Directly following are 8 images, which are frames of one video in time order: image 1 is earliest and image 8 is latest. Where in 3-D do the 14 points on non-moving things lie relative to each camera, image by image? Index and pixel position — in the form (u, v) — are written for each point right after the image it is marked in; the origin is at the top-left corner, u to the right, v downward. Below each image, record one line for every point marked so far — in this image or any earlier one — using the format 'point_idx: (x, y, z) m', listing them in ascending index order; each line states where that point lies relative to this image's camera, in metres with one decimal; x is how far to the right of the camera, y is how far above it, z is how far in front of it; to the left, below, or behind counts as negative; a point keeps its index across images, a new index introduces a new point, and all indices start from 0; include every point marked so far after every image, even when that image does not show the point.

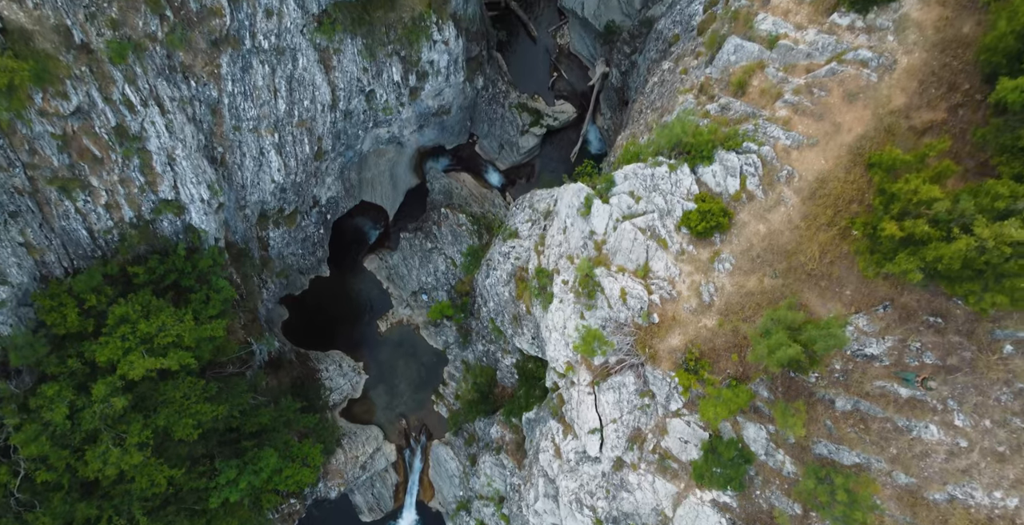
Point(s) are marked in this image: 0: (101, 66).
0: (-11.6, +5.7, +18.4) m
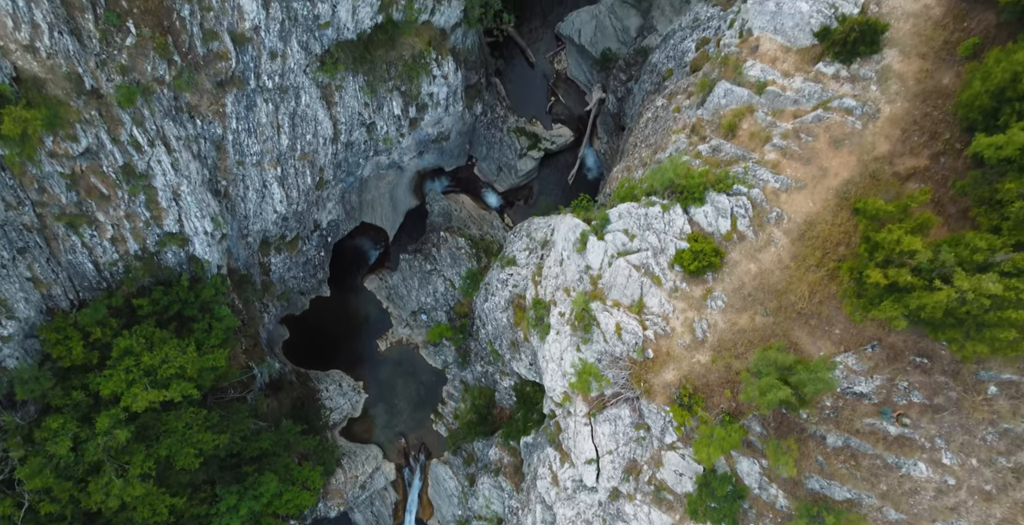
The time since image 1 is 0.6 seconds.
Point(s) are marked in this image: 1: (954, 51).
0: (-11.7, +4.5, +19.0) m
1: (+11.3, +5.1, +16.9) m
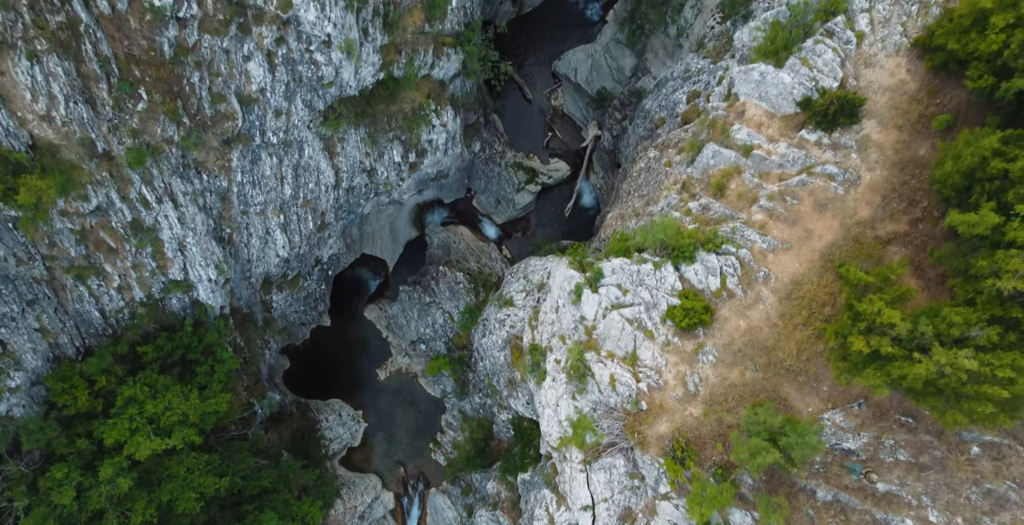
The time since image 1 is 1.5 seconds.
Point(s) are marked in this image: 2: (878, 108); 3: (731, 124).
0: (-11.8, +2.8, +19.7) m
1: (+11.2, +3.5, +17.7) m
2: (+10.1, +4.1, +18.1) m
3: (+6.6, +4.2, +19.7) m
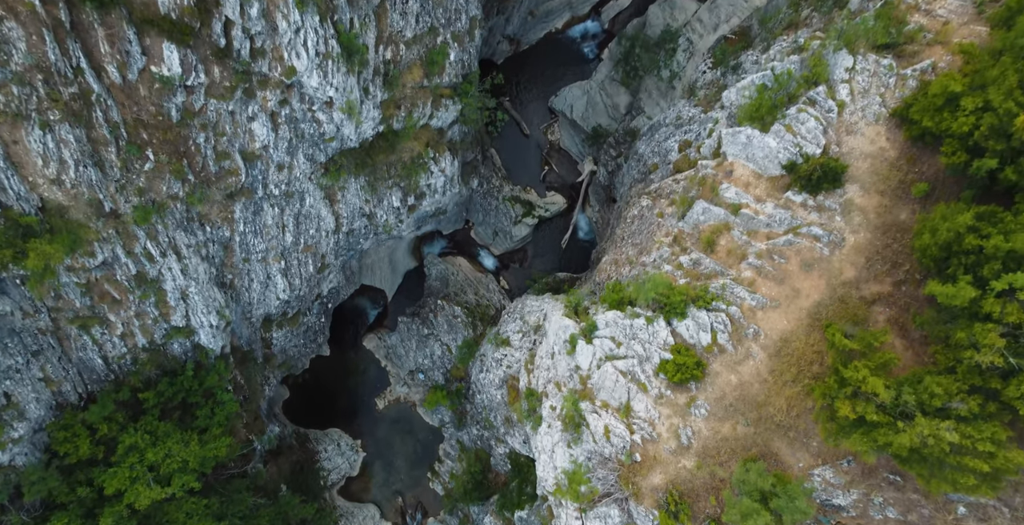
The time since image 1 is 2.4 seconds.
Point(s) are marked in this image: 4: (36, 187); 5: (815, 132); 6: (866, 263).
0: (-11.9, +1.1, +20.2) m
1: (+11.1, +1.9, +18.3) m
2: (+10.0, +2.5, +18.7) m
3: (+6.4, +2.5, +20.3) m
4: (-13.4, +2.1, +18.4) m
5: (+8.8, +3.6, +19.1) m
6: (+10.0, 0.0, +18.4) m
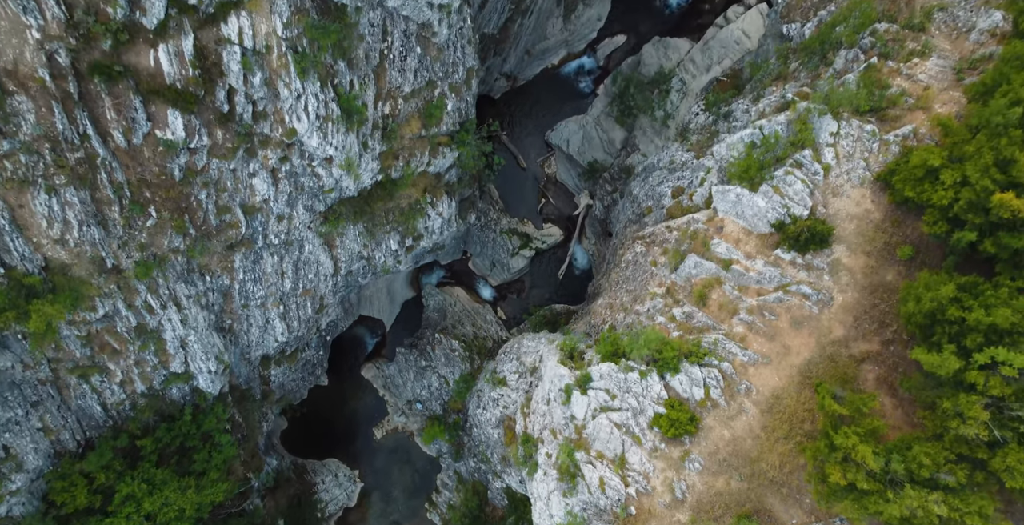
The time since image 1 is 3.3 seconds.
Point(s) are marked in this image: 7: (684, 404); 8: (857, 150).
0: (-12.1, -0.6, +20.6) m
1: (+10.9, +0.3, +18.7) m
2: (+9.8, +0.9, +19.1) m
3: (+6.3, +0.8, +20.7) m
4: (-13.5, +0.4, +18.7) m
5: (+8.7, +2.0, +19.5) m
6: (+9.8, -1.7, +18.8) m
7: (+5.2, -4.3, +19.7) m
8: (+10.2, +3.3, +19.3) m
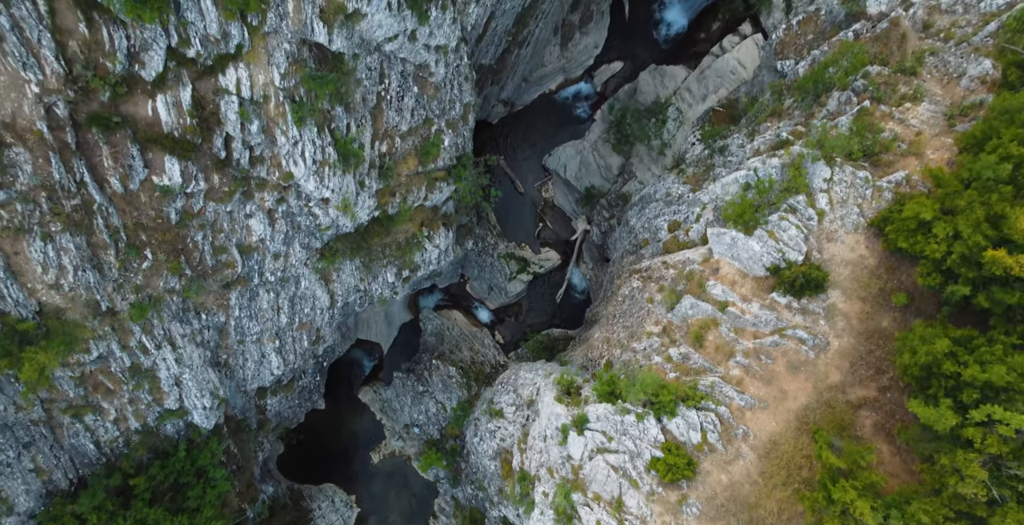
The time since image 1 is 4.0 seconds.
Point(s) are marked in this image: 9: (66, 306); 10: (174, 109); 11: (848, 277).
0: (-12.2, -1.9, +20.5) m
1: (+10.8, -1.0, +18.7) m
2: (+9.7, -0.4, +19.2) m
3: (+6.2, -0.5, +20.8) m
4: (-13.6, -0.8, +18.7) m
5: (+8.6, +0.7, +19.6) m
6: (+9.7, -2.9, +18.7) m
7: (+5.1, -5.6, +19.6) m
8: (+10.1, +2.0, +19.4) m
9: (-13.1, -1.3, +19.2) m
10: (-9.7, +4.3, +18.8) m
11: (+9.9, -0.4, +19.1) m
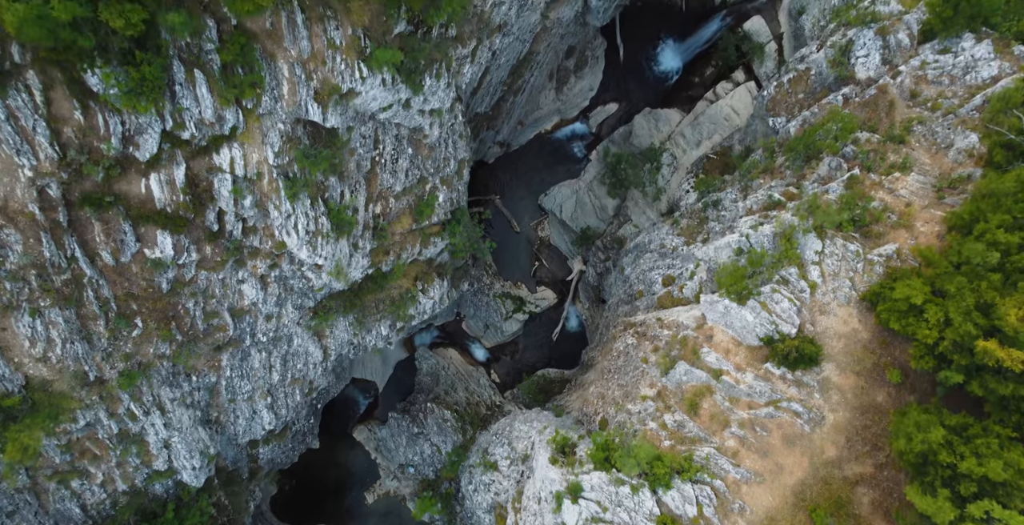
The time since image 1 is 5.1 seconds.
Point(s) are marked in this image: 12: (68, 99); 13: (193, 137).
0: (-12.4, -4.0, +20.3) m
1: (+10.6, -3.0, +18.6) m
2: (+9.5, -2.4, +19.1) m
3: (+6.0, -2.6, +20.7) m
4: (-13.8, -2.9, +18.5) m
5: (+8.4, -1.4, +19.6) m
6: (+9.5, -4.9, +18.5) m
7: (+4.9, -7.6, +19.3) m
8: (+9.9, 0.0, +19.4) m
9: (-13.4, -3.3, +19.0) m
10: (-10.0, +2.3, +18.9) m
11: (+9.7, -2.4, +19.1) m
12: (-11.5, +4.2, +16.9) m
13: (-9.1, +3.7, +18.6) m
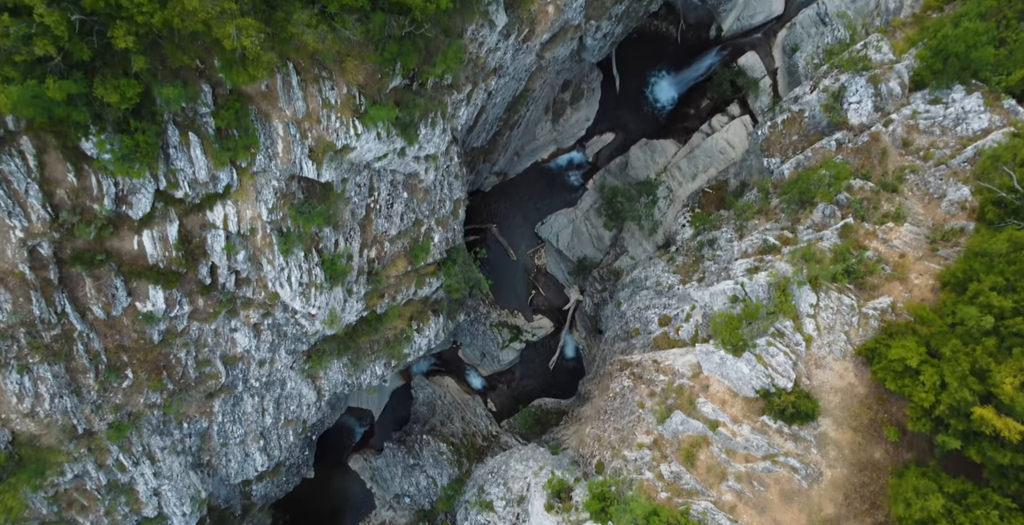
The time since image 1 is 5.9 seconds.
0: (-12.6, -5.6, +20.0) m
1: (+10.4, -4.5, +18.5) m
2: (+9.3, -3.9, +19.0) m
3: (+5.8, -4.2, +20.5) m
4: (-14.0, -4.4, +18.2) m
5: (+8.2, -2.9, +19.5) m
6: (+9.3, -6.4, +18.3) m
7: (+4.7, -9.1, +19.0) m
8: (+9.7, -1.5, +19.4) m
9: (-13.5, -4.8, +18.8) m
10: (-10.1, +0.8, +18.8) m
11: (+9.5, -3.9, +18.9) m
12: (-11.7, +2.8, +16.9) m
13: (-9.2, +2.2, +18.6) m
